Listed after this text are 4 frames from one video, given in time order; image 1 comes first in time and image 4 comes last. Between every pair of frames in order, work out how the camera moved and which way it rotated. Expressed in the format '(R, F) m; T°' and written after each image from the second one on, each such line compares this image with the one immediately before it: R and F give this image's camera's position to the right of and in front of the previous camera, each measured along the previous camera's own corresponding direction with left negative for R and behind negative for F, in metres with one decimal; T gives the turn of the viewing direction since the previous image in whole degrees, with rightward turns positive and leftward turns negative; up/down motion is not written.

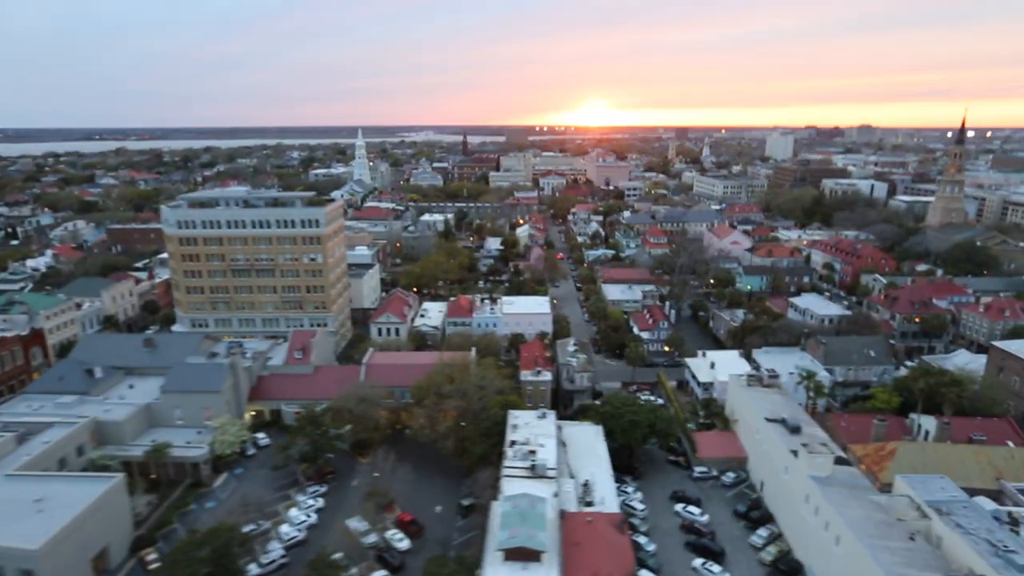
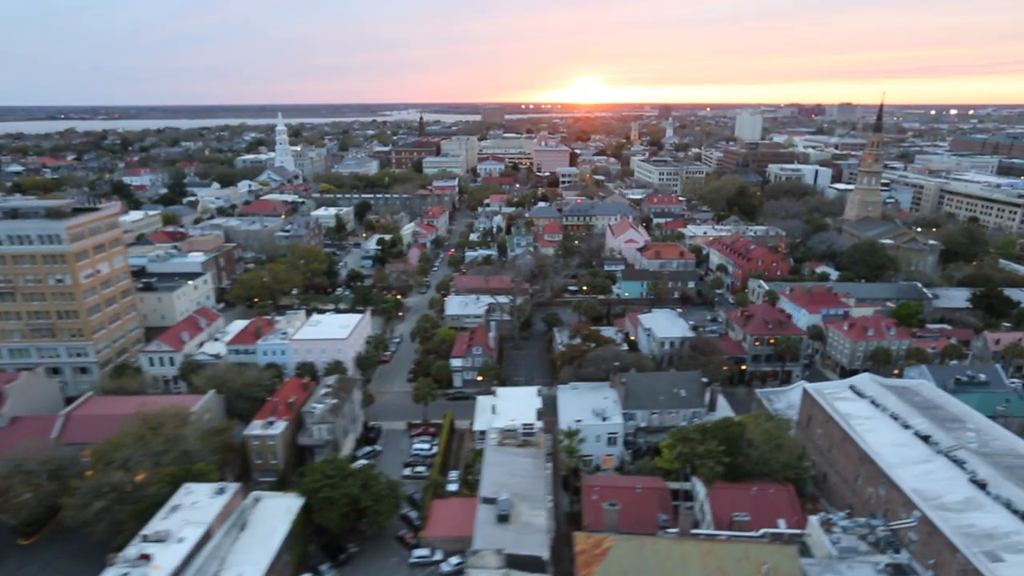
(+12.4, +5.2) m; +1°
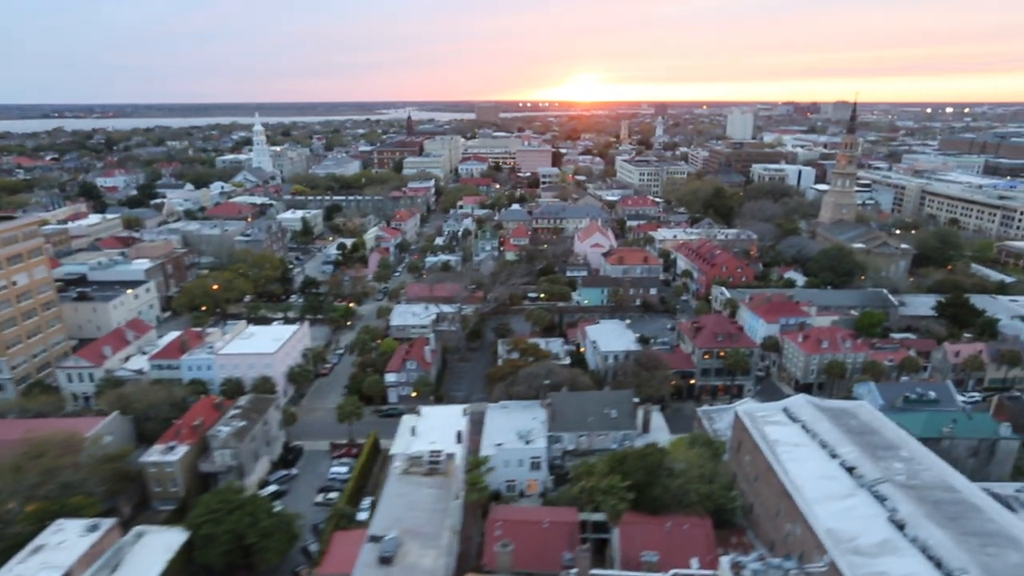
(+3.8, +1.5) m; 0°
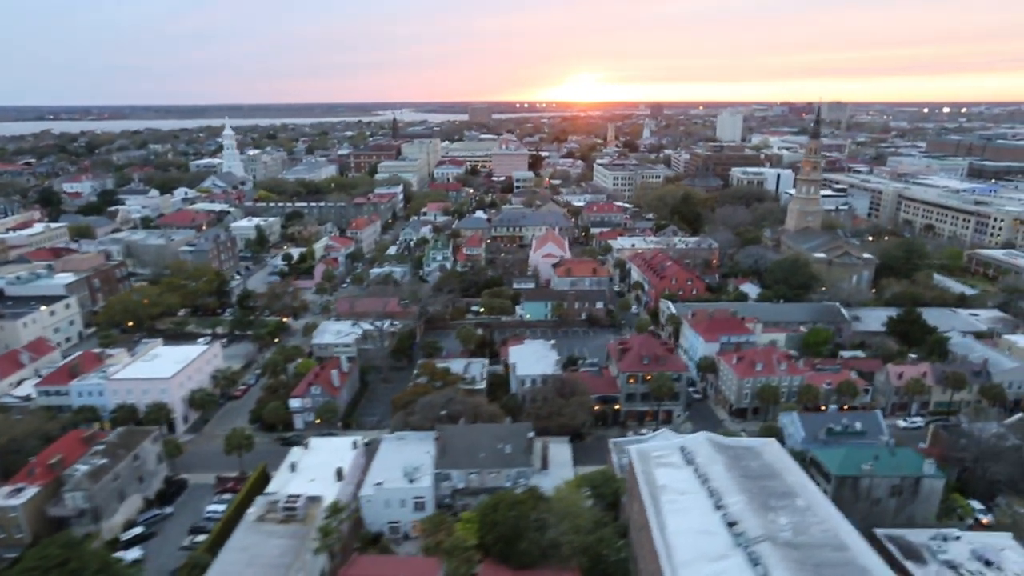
(+5.1, +2.0) m; 0°
